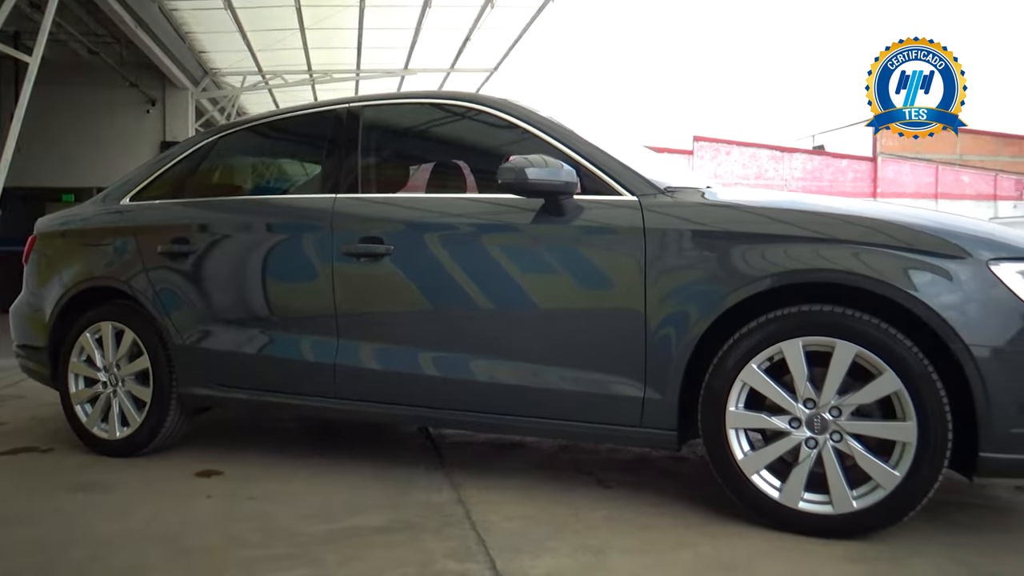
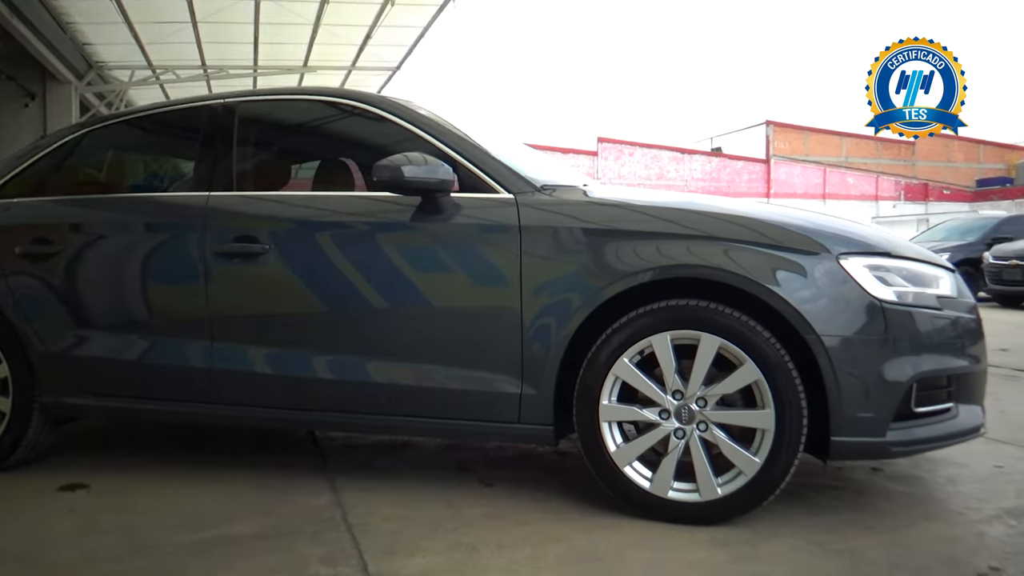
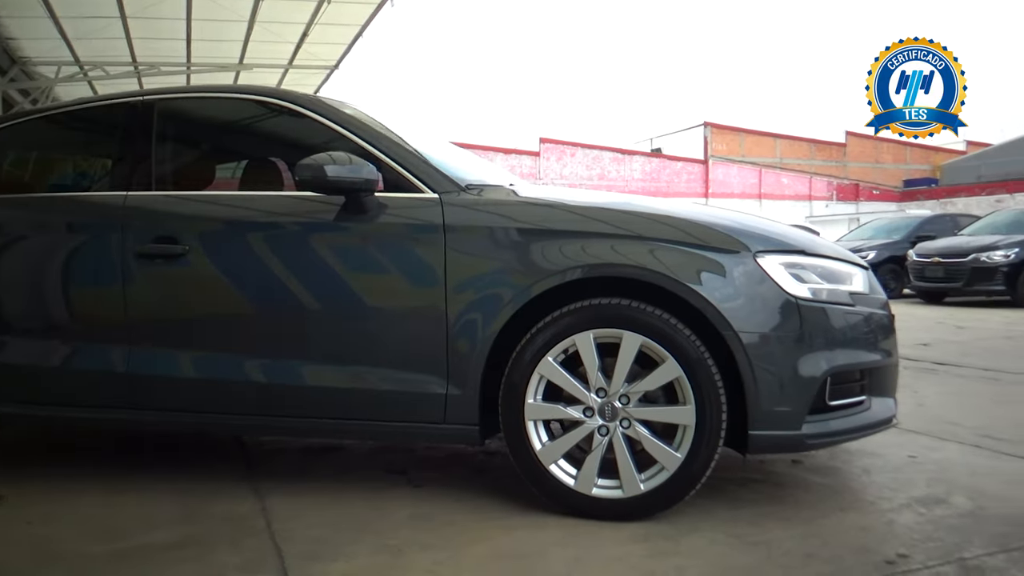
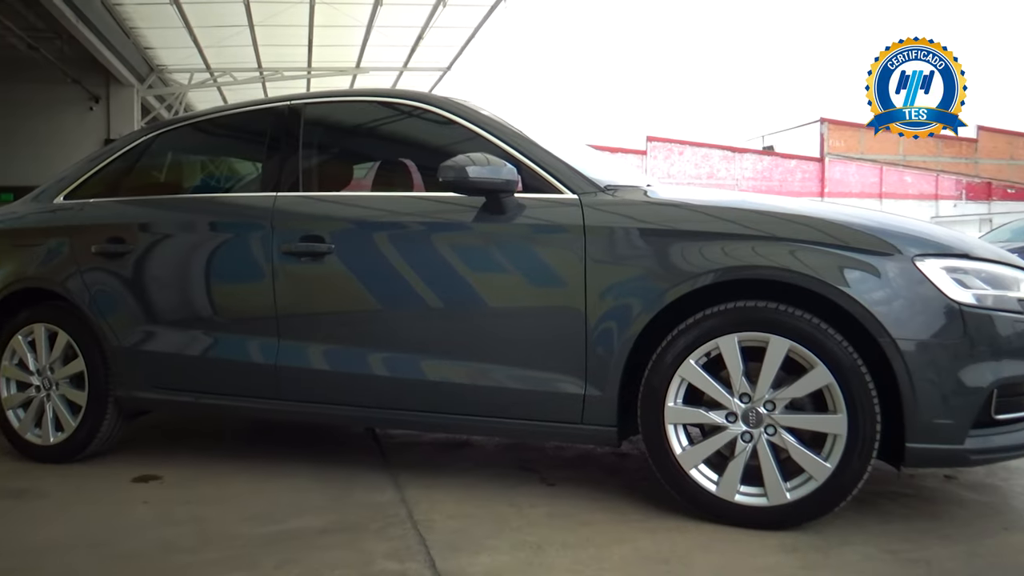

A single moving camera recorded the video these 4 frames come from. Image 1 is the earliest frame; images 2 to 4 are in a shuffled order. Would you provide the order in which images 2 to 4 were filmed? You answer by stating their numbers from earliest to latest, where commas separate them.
4, 2, 3
